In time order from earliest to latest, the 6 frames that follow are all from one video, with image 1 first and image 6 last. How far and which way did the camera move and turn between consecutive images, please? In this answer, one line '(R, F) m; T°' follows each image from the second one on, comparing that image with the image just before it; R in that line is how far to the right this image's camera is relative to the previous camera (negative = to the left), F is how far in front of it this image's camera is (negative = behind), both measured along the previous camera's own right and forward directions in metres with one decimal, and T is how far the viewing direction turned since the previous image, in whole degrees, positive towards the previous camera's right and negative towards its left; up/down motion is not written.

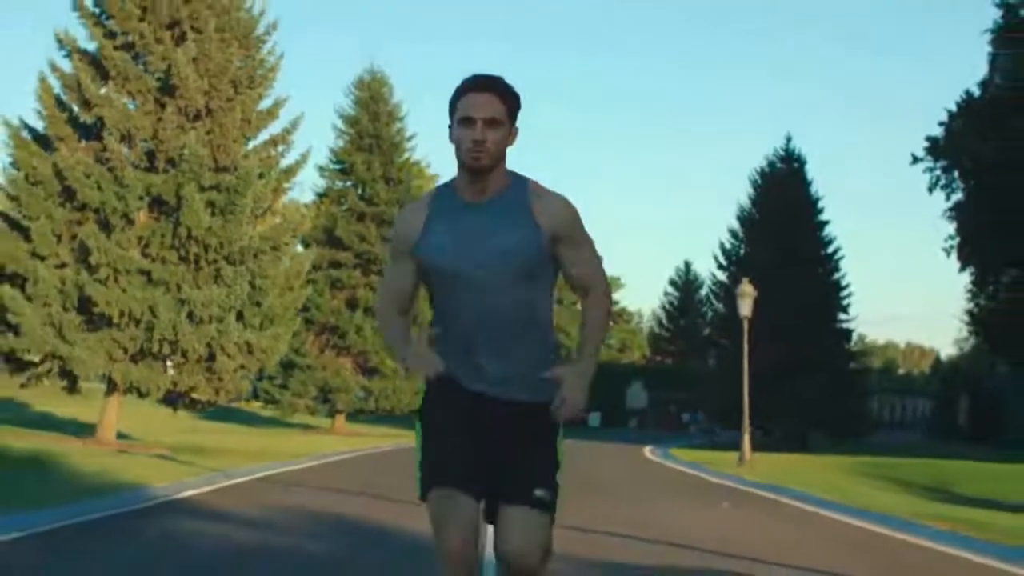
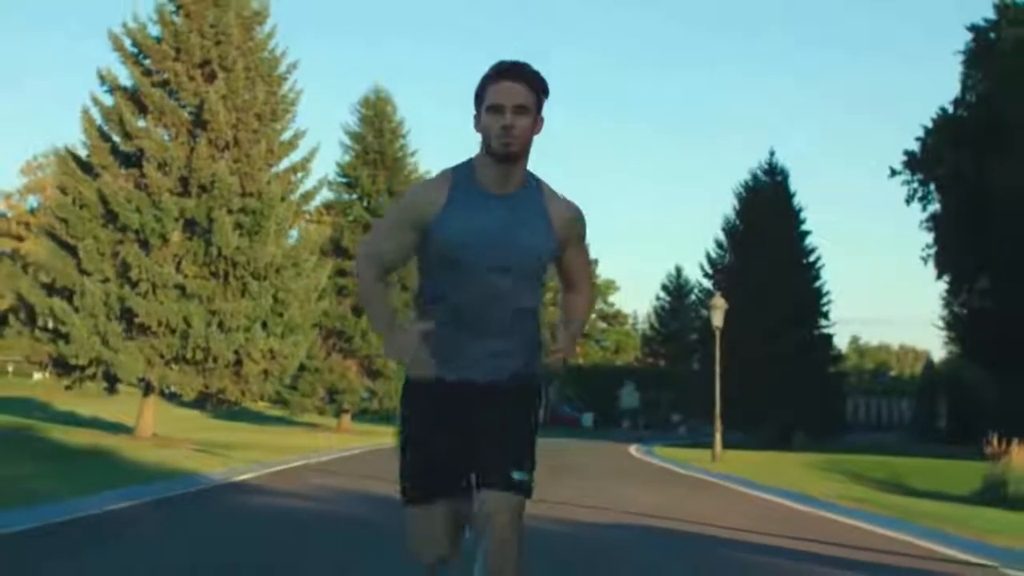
(0.0, -3.6) m; 0°
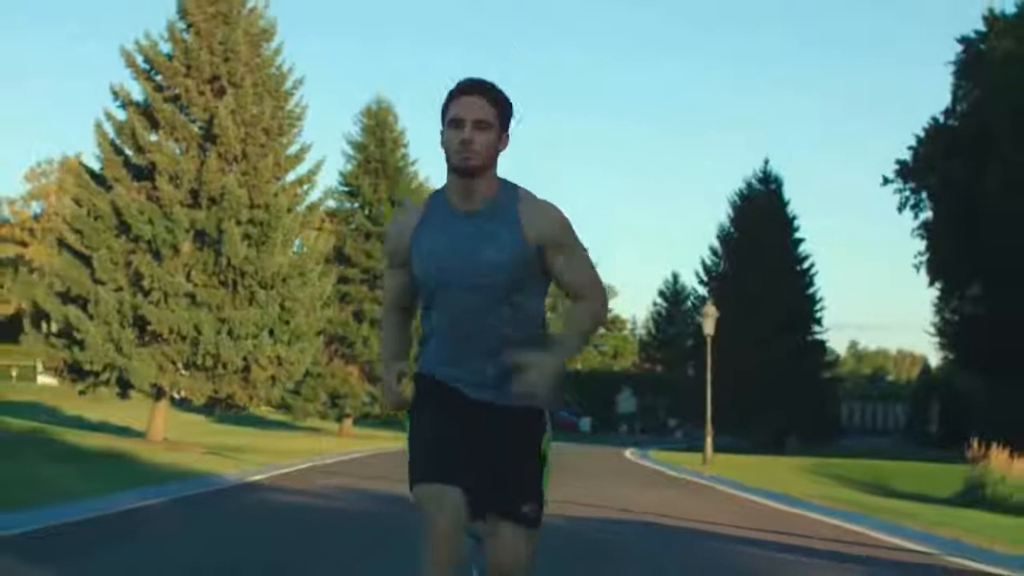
(0.0, -1.3) m; 0°
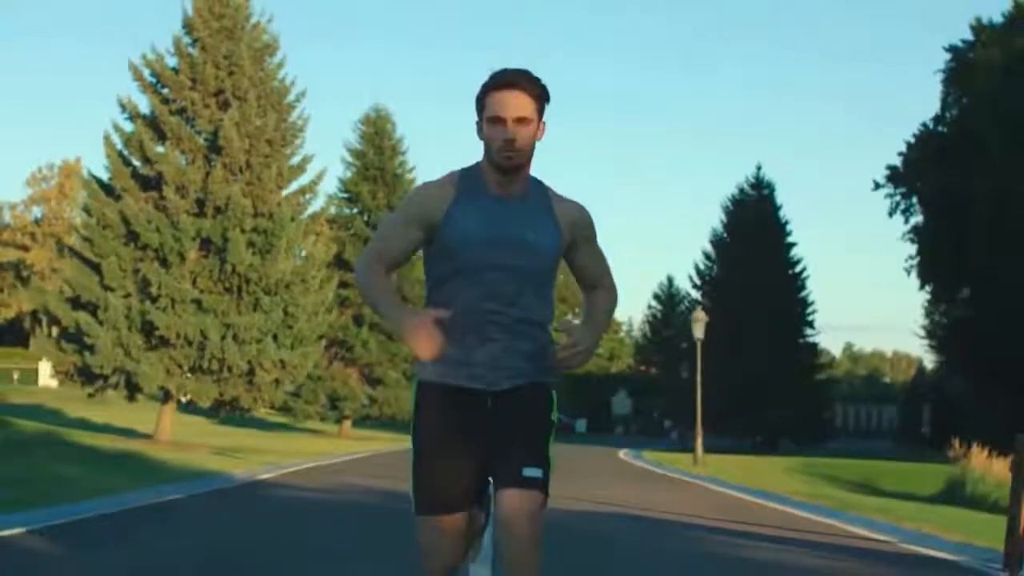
(0.0, -1.2) m; 0°
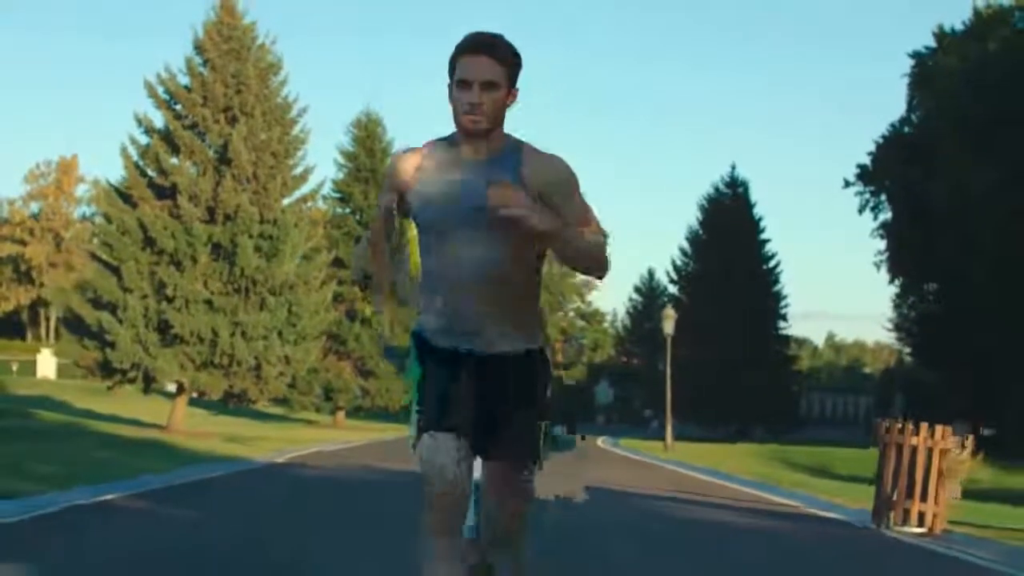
(0.0, -3.3) m; +1°
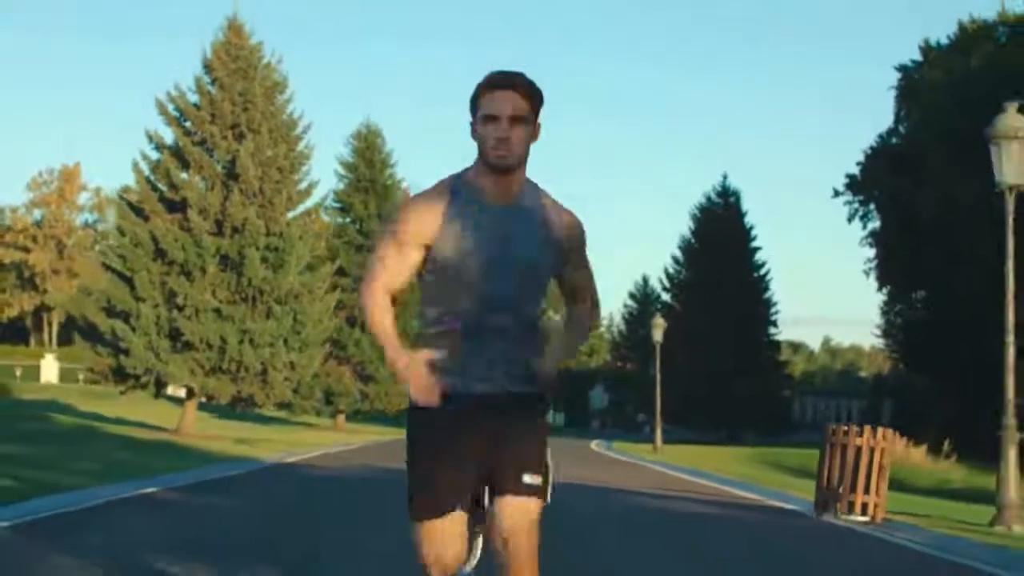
(0.0, -1.8) m; 0°
